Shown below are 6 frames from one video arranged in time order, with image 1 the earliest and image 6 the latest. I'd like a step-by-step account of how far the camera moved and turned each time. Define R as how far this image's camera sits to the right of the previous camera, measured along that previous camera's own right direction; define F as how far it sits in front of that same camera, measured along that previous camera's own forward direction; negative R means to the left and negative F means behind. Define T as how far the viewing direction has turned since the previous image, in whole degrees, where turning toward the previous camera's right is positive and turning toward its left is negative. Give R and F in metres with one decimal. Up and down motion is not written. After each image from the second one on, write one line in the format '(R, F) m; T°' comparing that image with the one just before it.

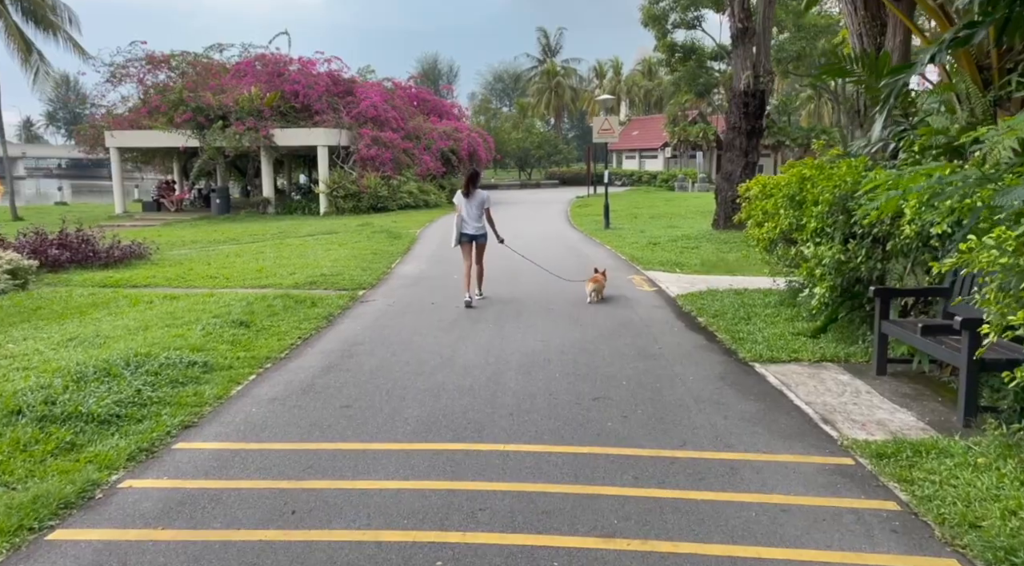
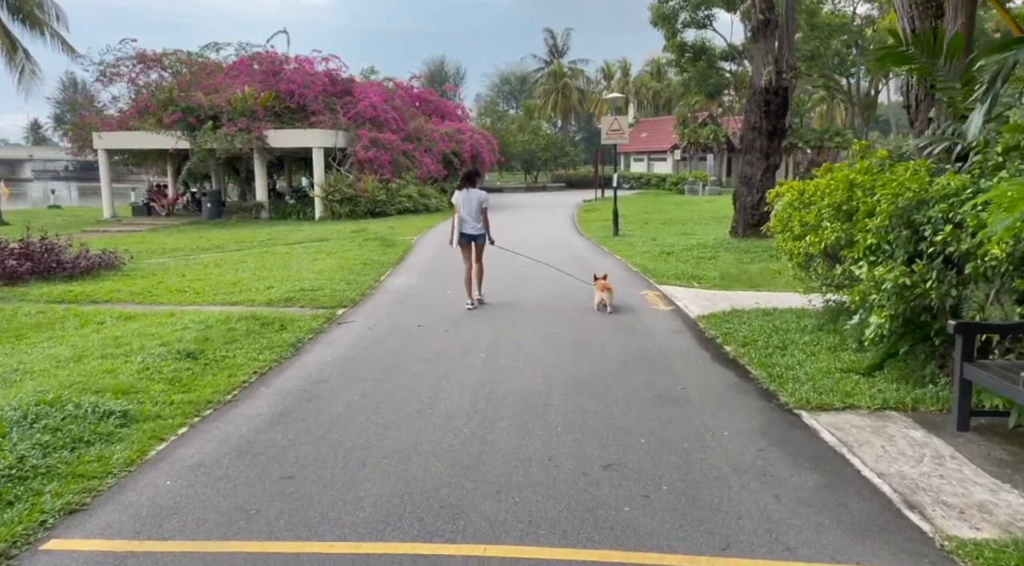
(+0.1, +1.1) m; -1°
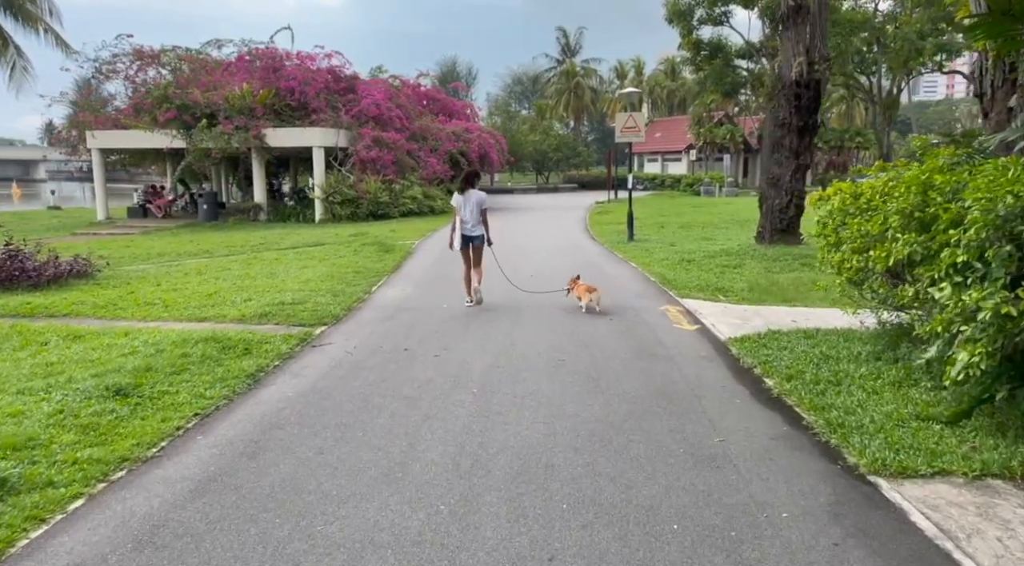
(+0.1, +1.1) m; -1°
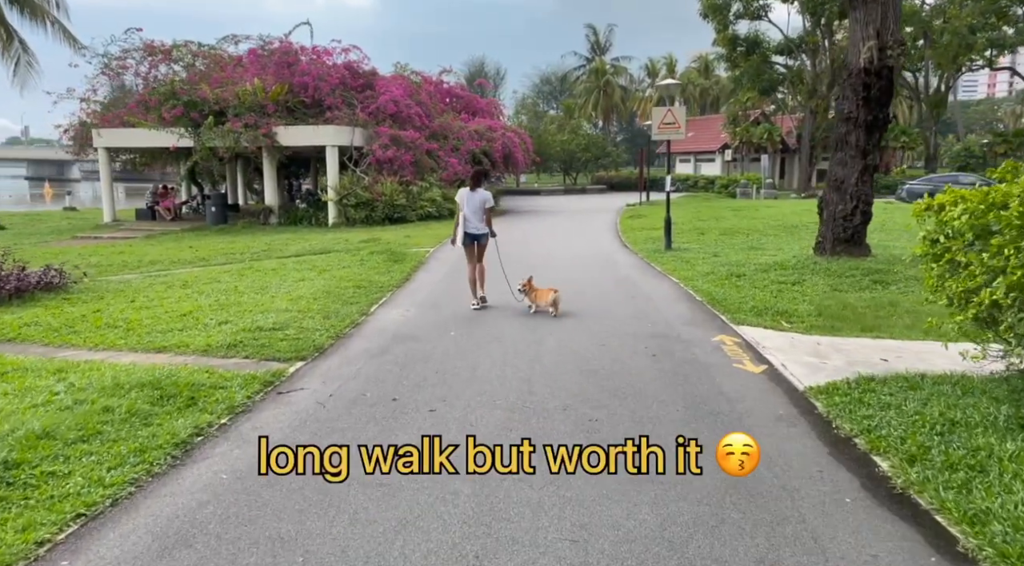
(+0.1, +1.5) m; -2°
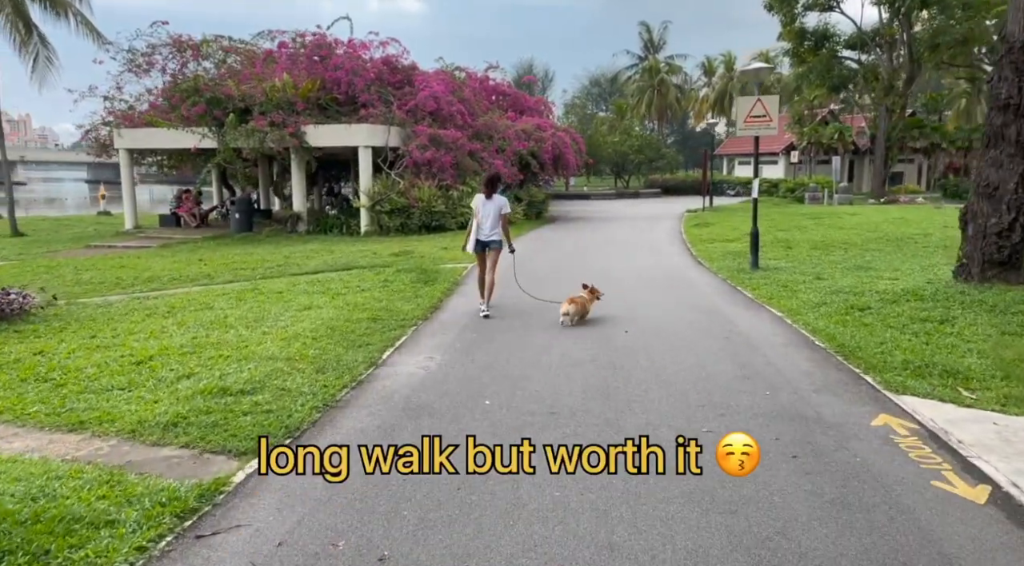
(-0.1, +2.2) m; -4°
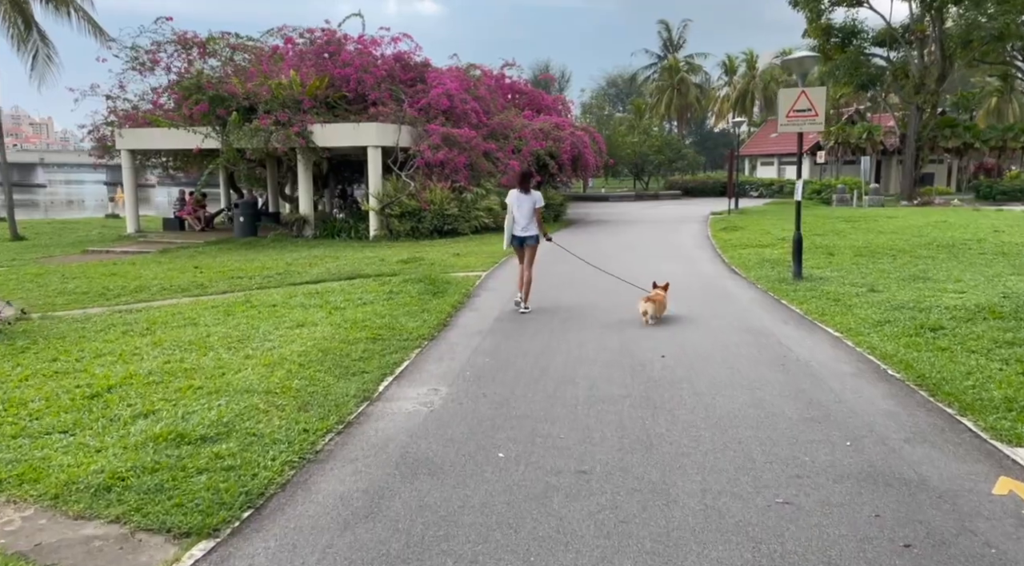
(0.0, +1.0) m; -1°
